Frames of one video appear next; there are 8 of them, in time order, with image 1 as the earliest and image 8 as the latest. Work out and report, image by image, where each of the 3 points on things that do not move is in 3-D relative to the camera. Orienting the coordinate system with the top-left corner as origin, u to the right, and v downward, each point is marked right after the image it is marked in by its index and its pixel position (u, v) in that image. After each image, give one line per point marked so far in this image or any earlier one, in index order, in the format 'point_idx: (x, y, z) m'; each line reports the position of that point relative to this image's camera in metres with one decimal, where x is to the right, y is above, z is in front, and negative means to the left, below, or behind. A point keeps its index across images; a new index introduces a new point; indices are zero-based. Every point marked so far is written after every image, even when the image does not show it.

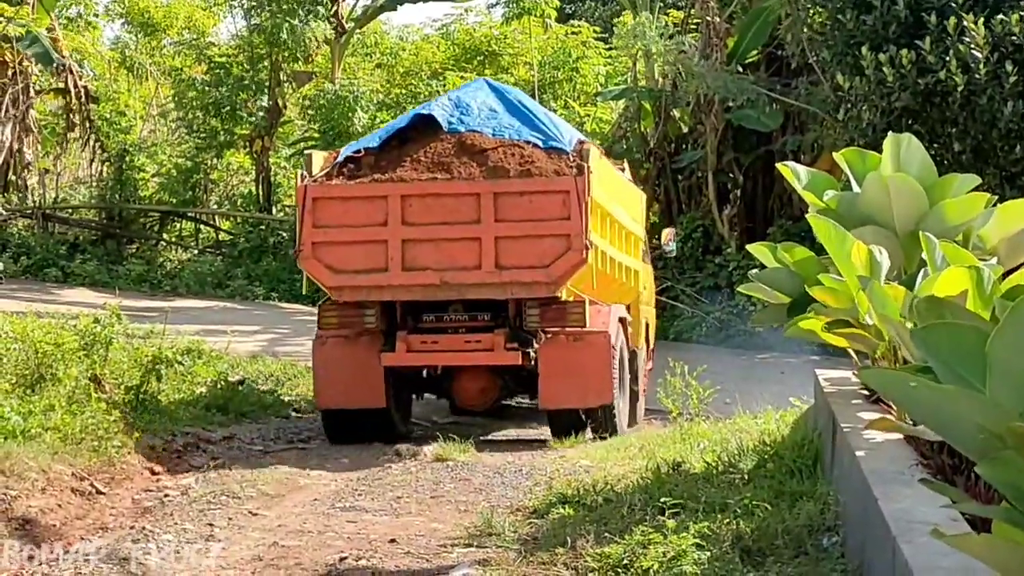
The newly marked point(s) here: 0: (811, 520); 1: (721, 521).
0: (+0.7, -0.5, +4.2) m
1: (+0.5, -0.5, +4.3) m
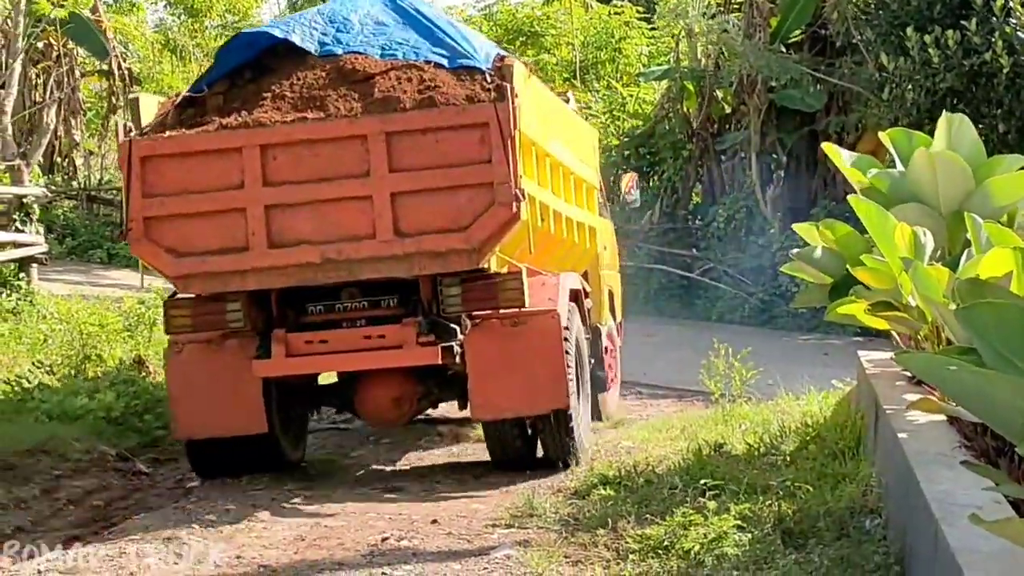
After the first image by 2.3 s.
0: (+0.8, -0.5, +4.2) m
1: (+0.6, -0.5, +4.3) m
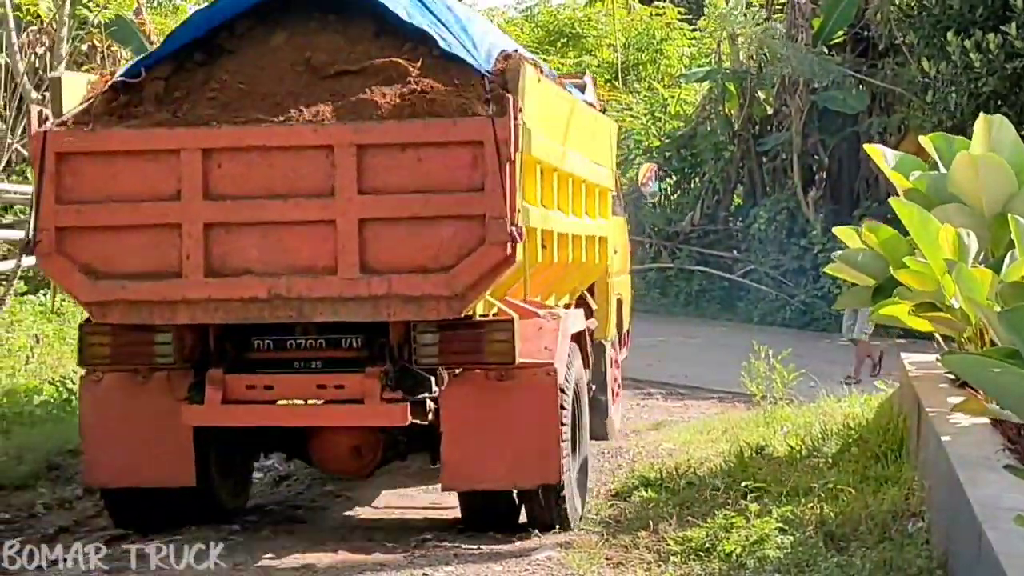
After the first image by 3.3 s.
0: (+0.9, -0.5, +4.2) m
1: (+0.7, -0.5, +4.3) m
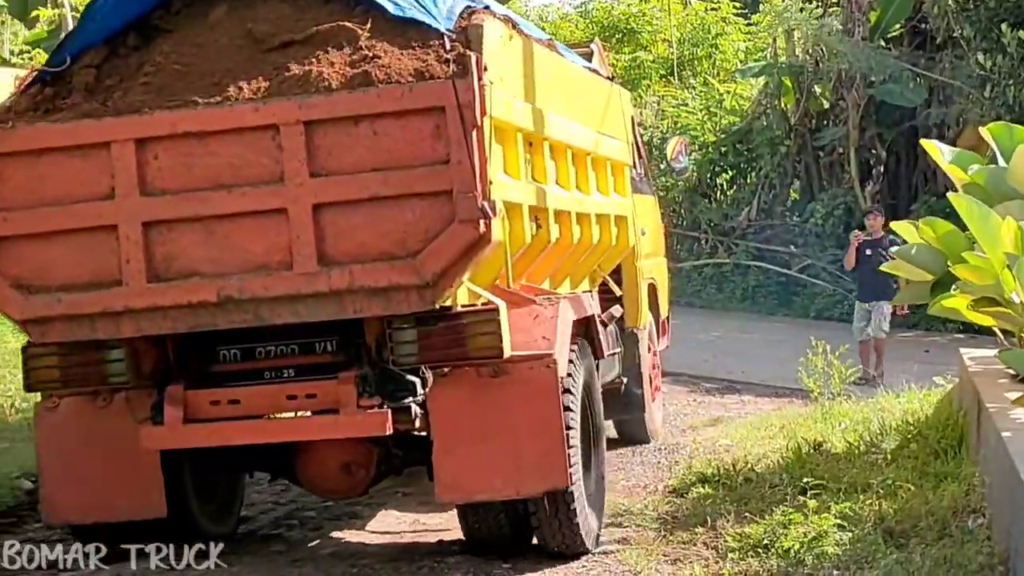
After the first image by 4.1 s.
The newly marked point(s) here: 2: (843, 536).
0: (+1.0, -0.5, +4.1) m
1: (+0.8, -0.5, +4.2) m
2: (+0.7, -0.5, +4.0) m
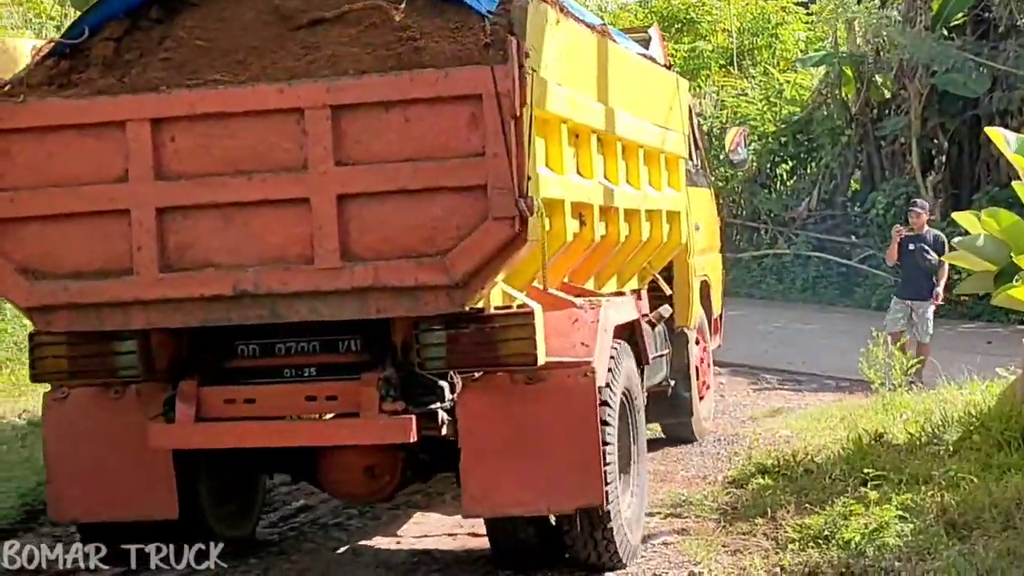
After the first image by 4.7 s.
0: (+1.1, -0.5, +4.1) m
1: (+0.9, -0.5, +4.2) m
2: (+0.9, -0.5, +4.0) m
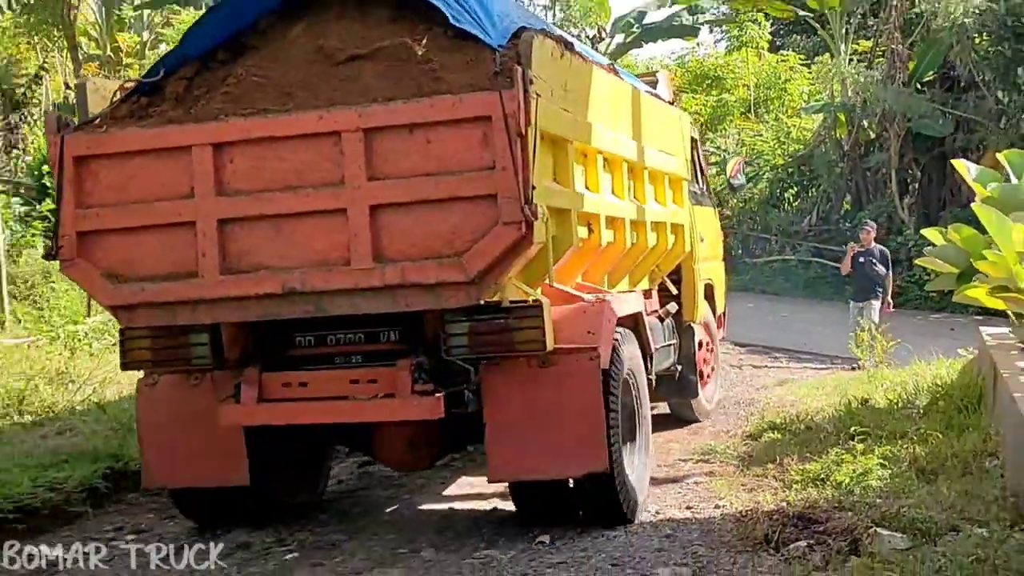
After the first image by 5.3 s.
0: (+1.3, -0.5, +5.2) m
1: (+1.1, -0.5, +5.3) m
2: (+1.0, -0.5, +5.1) m
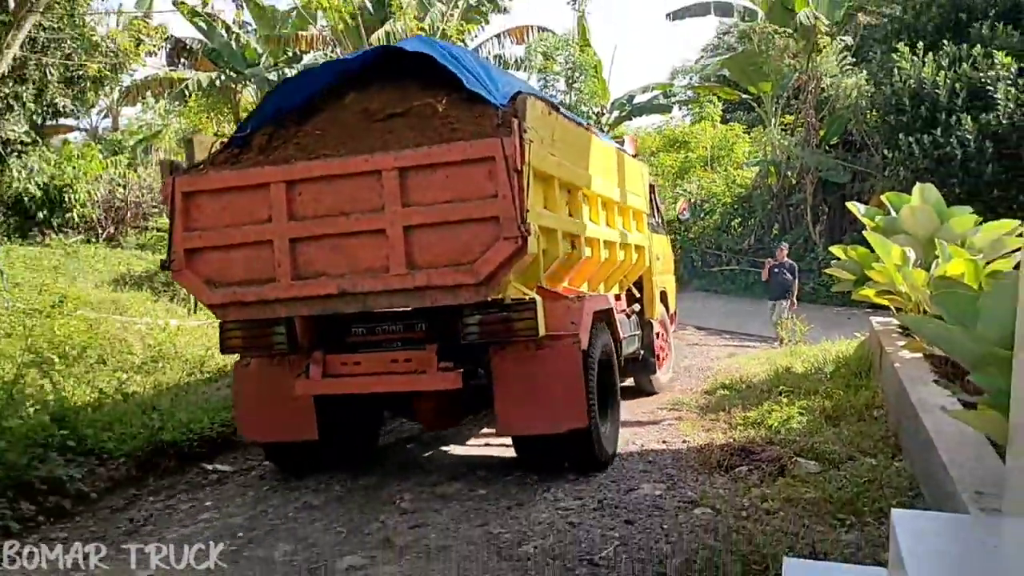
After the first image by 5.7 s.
0: (+1.4, -0.5, +7.4) m
1: (+1.2, -0.5, +7.5) m
2: (+1.2, -0.5, +7.3) m
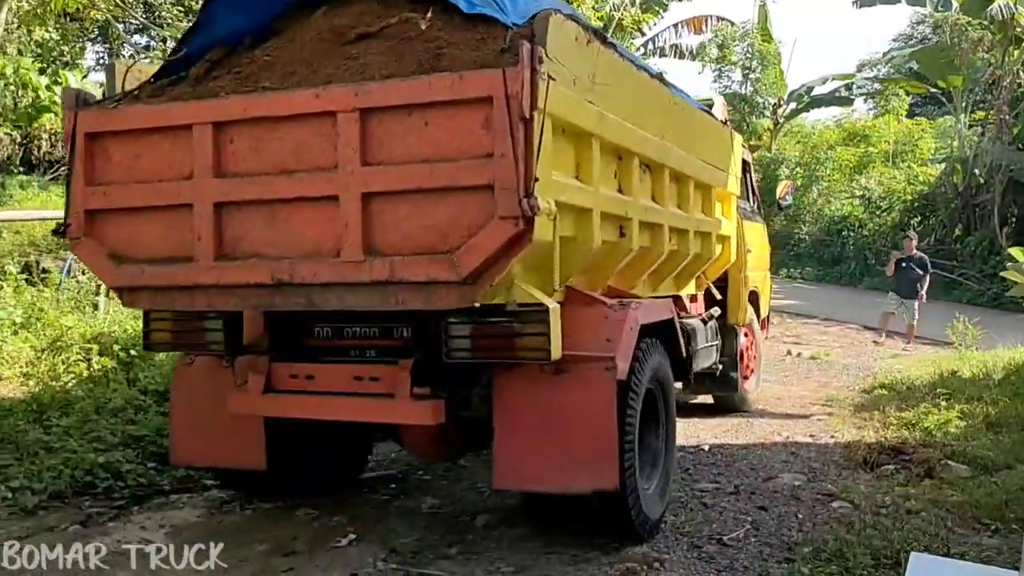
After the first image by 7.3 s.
0: (+1.2, -0.5, +4.4) m
1: (+1.0, -0.5, +4.5) m
2: (+0.9, -0.5, +4.3) m
